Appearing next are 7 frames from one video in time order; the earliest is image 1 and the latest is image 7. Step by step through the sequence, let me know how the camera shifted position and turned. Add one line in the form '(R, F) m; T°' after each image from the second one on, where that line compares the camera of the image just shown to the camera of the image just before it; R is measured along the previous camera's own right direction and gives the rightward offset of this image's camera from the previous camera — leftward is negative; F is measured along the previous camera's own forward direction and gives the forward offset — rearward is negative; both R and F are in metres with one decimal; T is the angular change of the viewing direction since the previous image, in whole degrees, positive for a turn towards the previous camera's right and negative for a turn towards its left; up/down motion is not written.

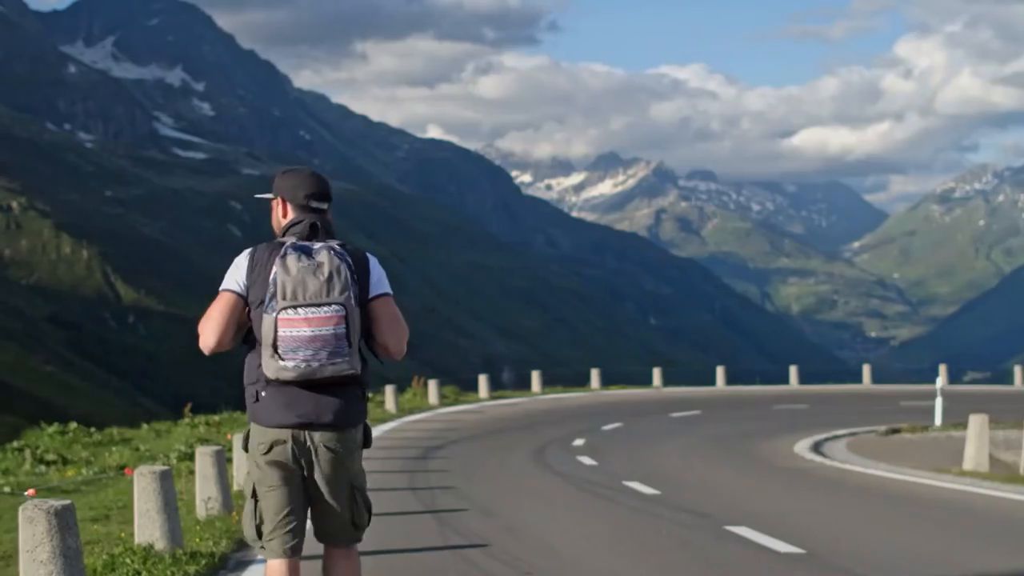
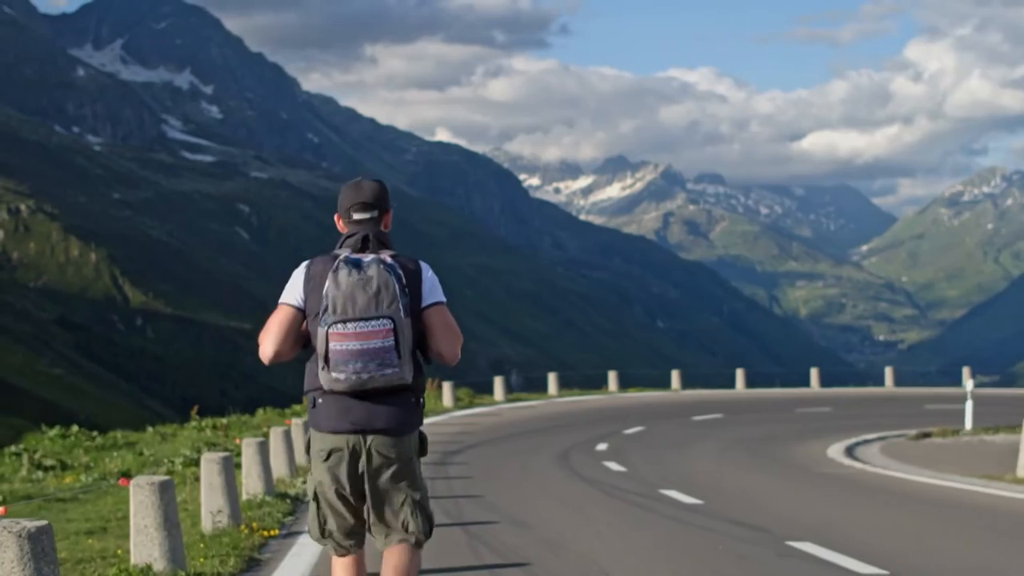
(-0.3, +1.6) m; 0°
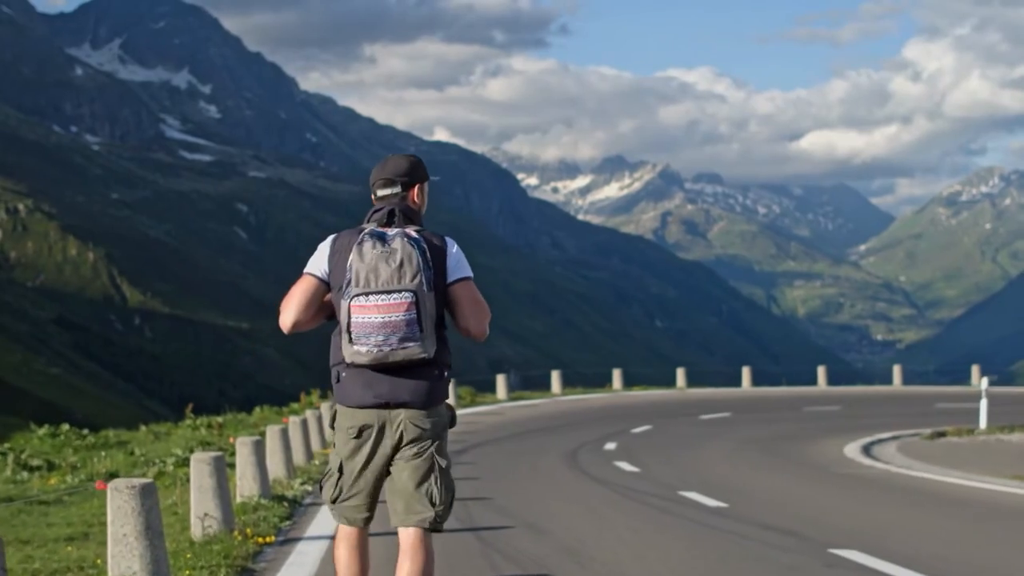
(-0.2, +1.3) m; 0°
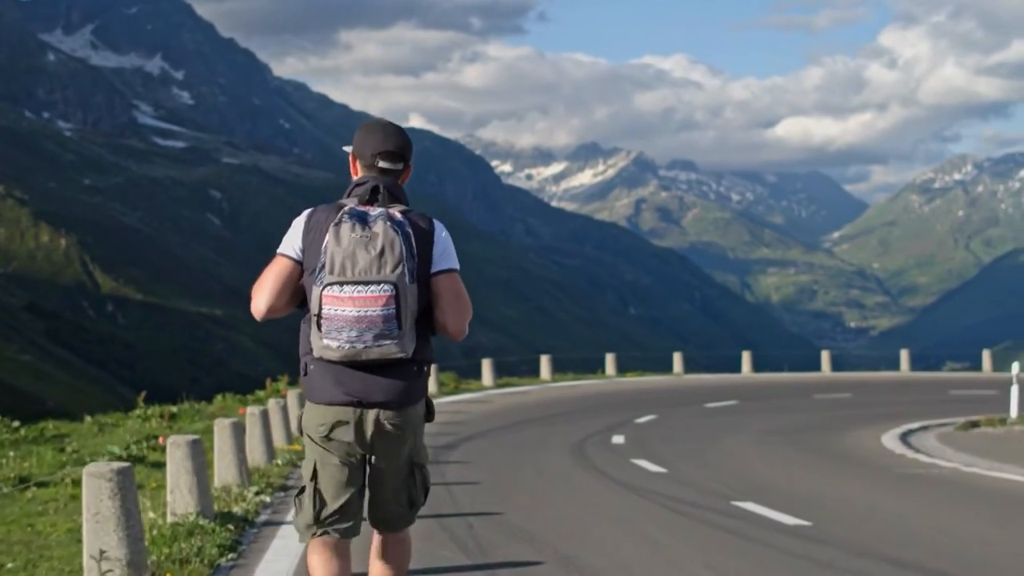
(-0.5, +4.6) m; +1°
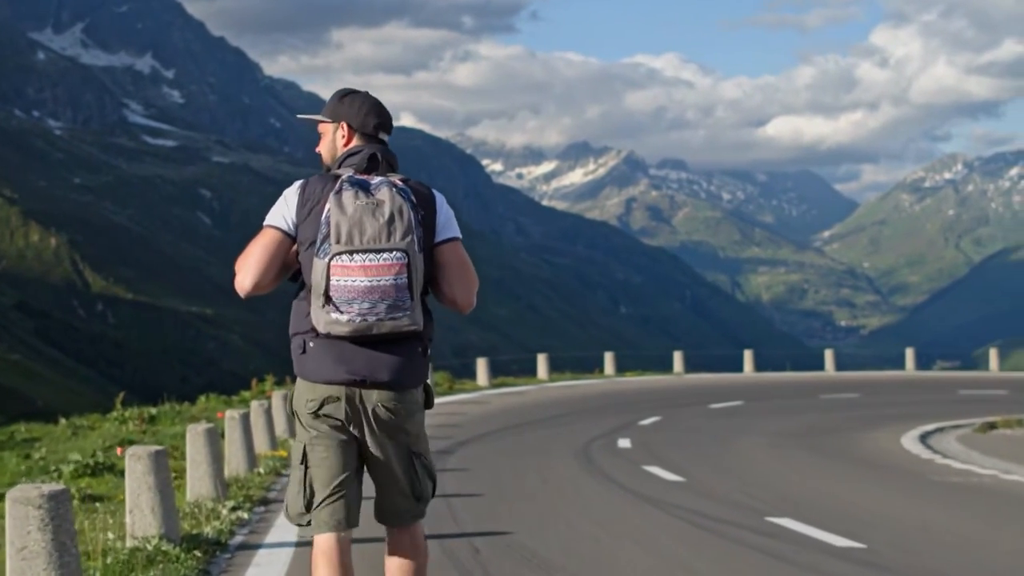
(-0.2, +1.9) m; 0°
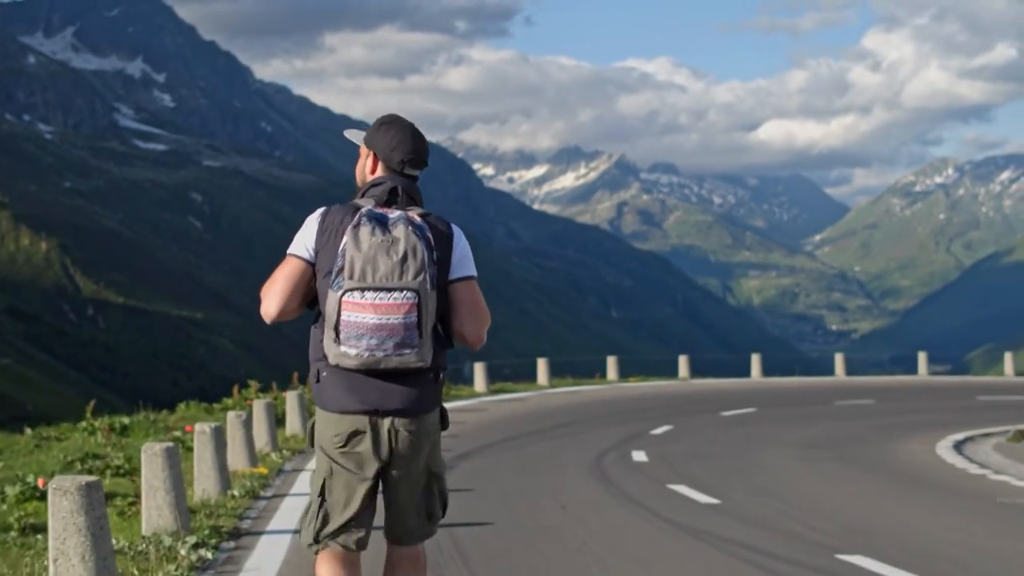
(-0.3, +2.6) m; 0°
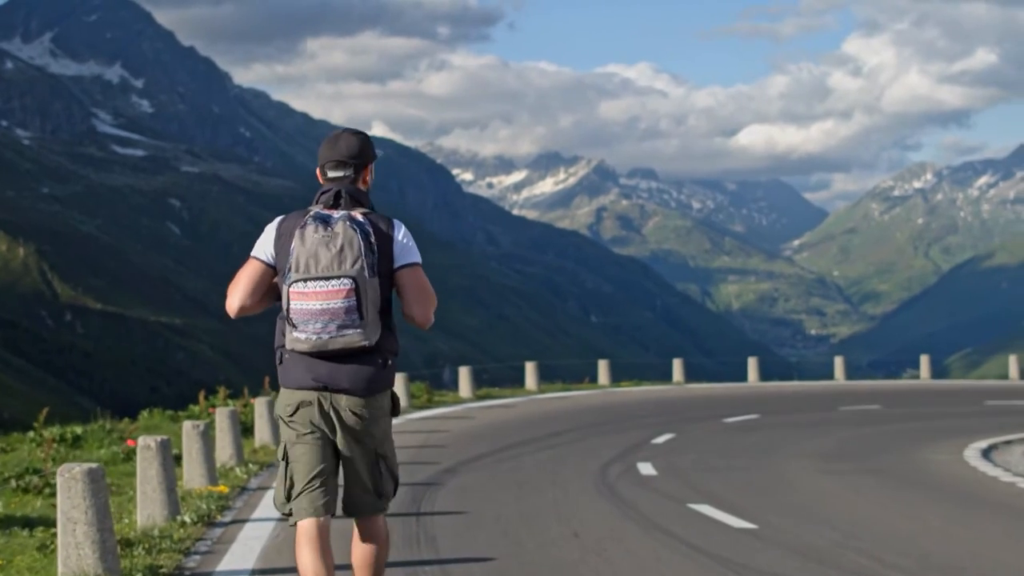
(-0.2, +2.8) m; +1°
